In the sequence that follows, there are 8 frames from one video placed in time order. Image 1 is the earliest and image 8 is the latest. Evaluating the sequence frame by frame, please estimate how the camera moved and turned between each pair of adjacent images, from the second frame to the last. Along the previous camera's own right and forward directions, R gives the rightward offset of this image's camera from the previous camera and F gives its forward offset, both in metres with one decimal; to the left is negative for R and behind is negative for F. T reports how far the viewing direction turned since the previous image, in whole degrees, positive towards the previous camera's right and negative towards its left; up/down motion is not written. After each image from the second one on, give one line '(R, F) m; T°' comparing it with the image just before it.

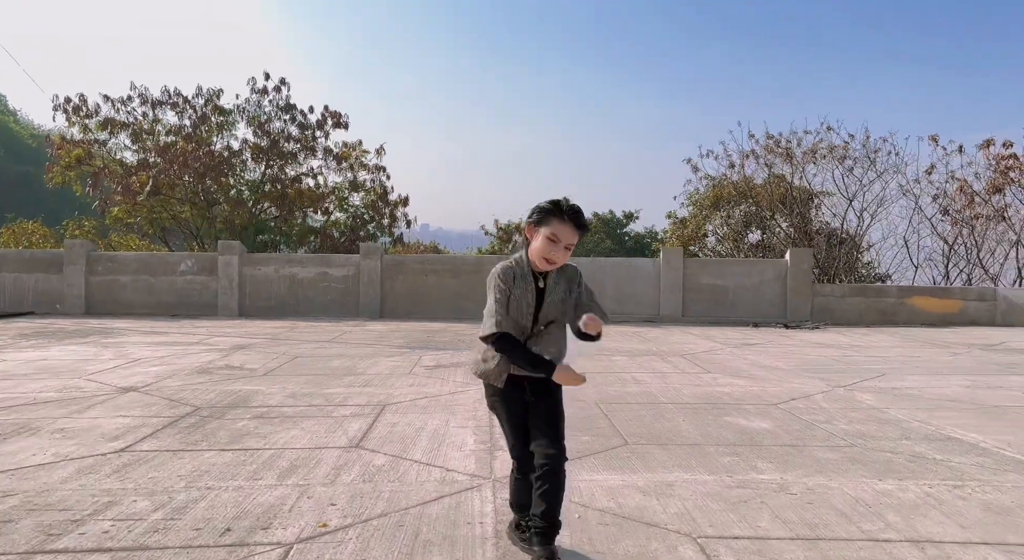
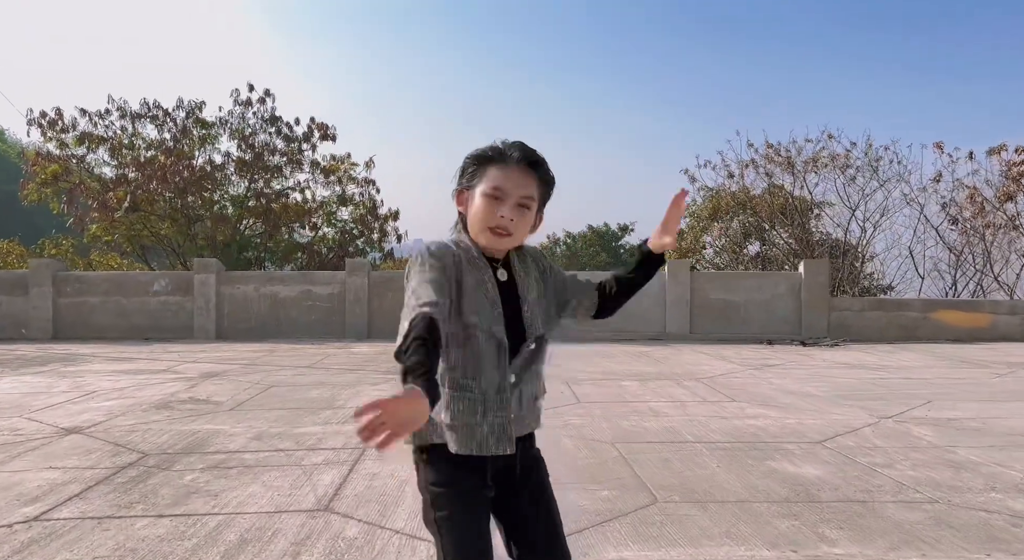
(0.0, +0.7) m; +1°
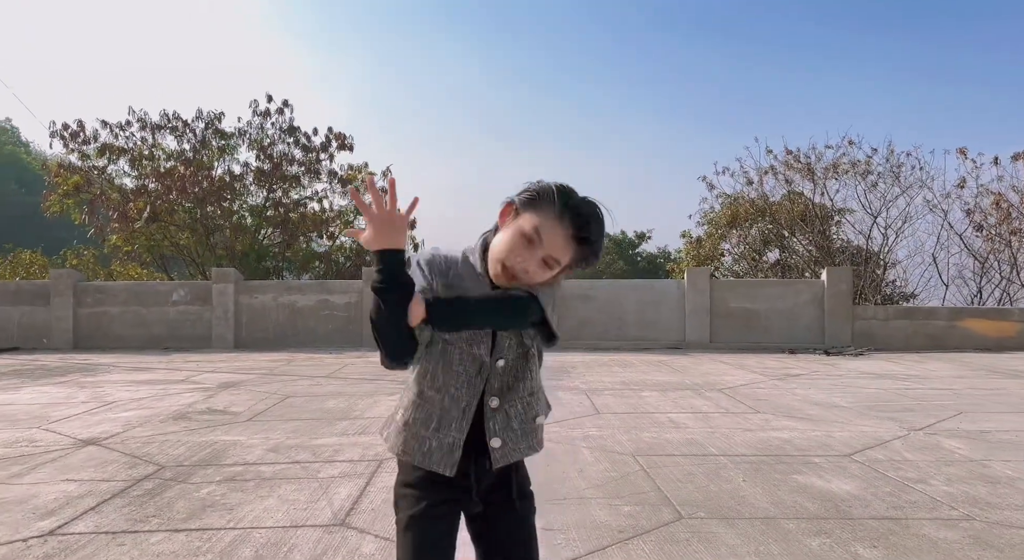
(0.0, +0.1) m; -1°
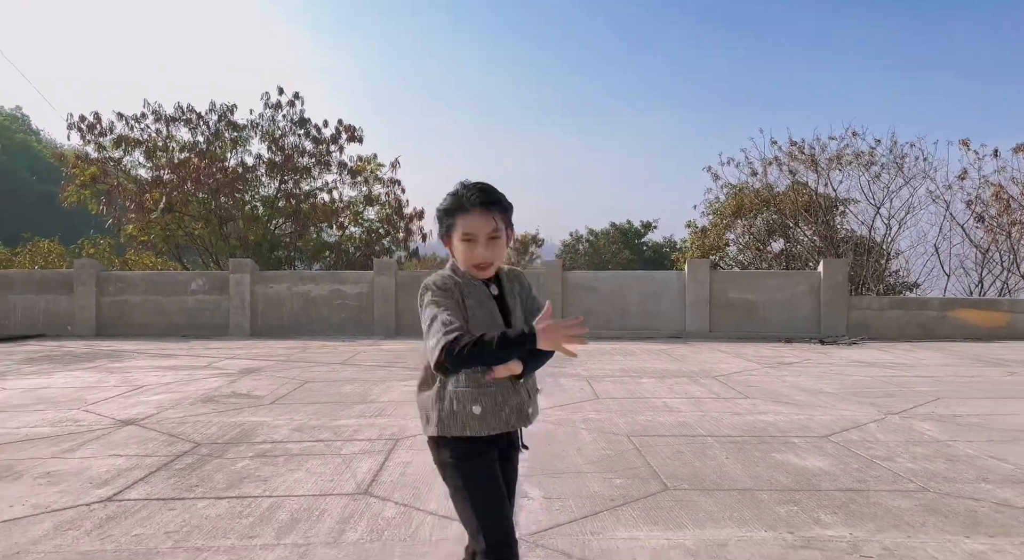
(0.0, -0.4) m; -1°
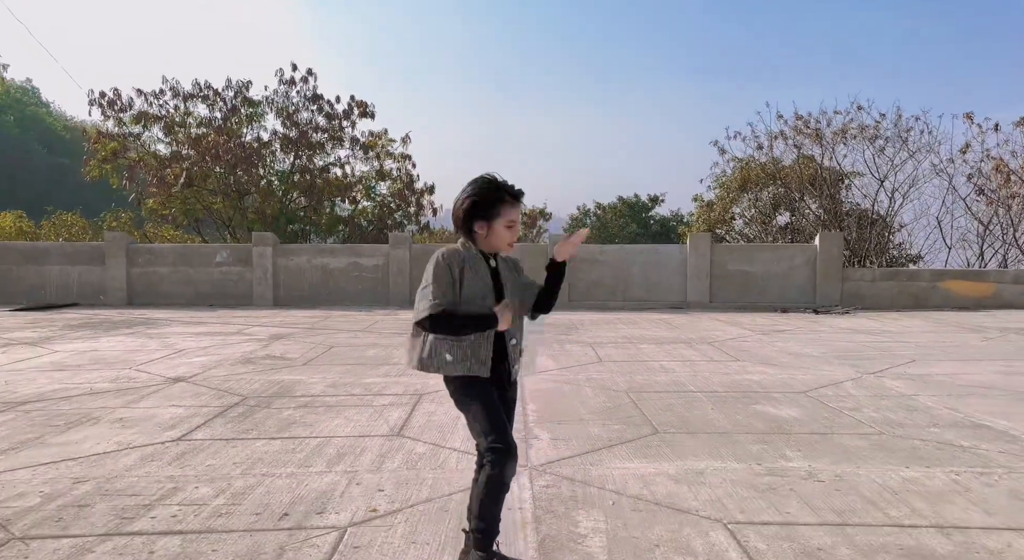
(0.0, -0.5) m; -1°
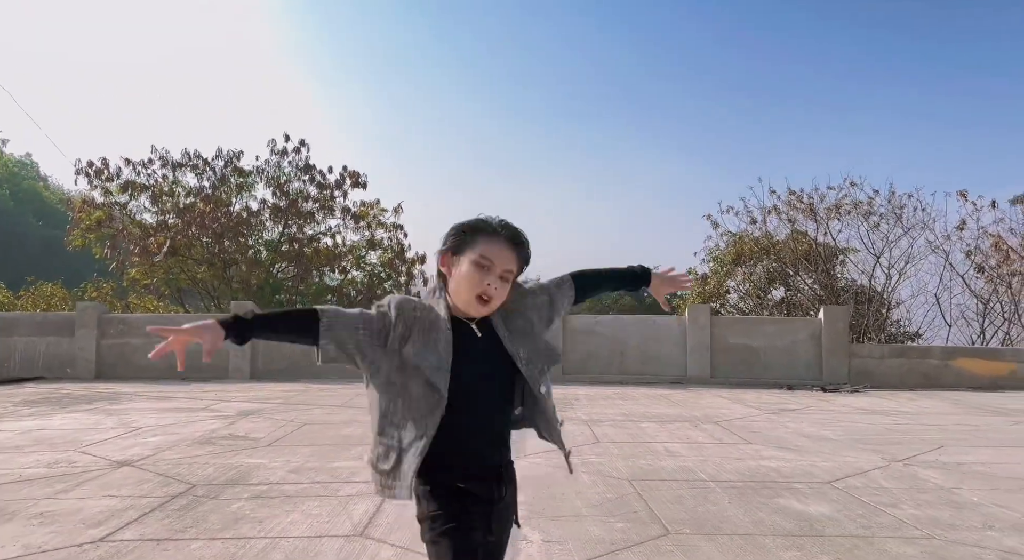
(0.0, +0.4) m; +1°
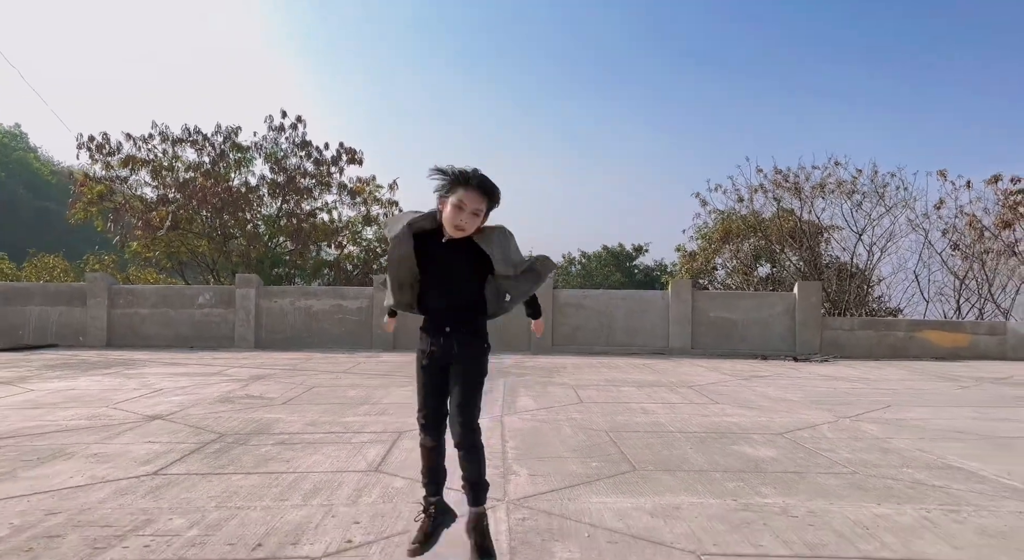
(0.0, -0.6) m; +1°
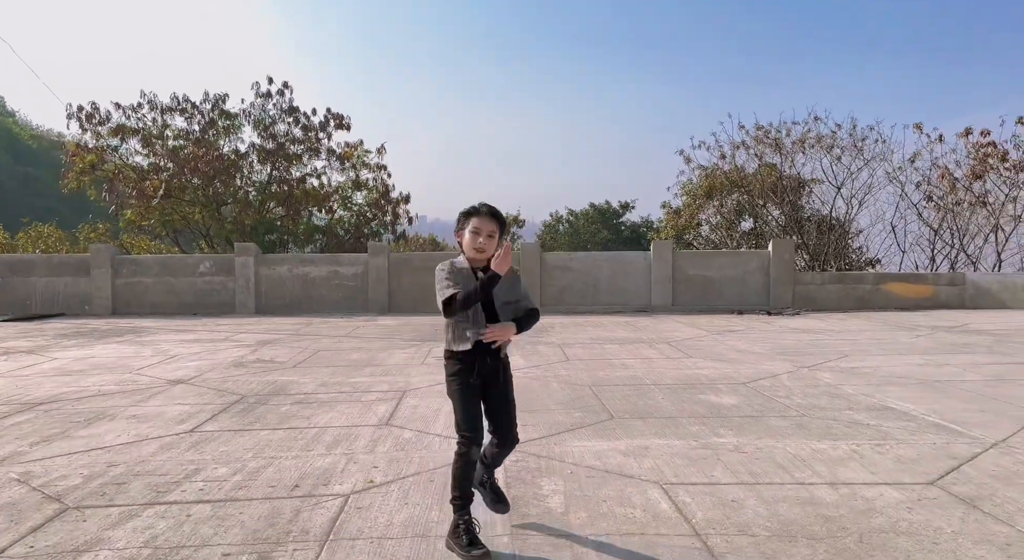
(0.0, -0.5) m; +1°
